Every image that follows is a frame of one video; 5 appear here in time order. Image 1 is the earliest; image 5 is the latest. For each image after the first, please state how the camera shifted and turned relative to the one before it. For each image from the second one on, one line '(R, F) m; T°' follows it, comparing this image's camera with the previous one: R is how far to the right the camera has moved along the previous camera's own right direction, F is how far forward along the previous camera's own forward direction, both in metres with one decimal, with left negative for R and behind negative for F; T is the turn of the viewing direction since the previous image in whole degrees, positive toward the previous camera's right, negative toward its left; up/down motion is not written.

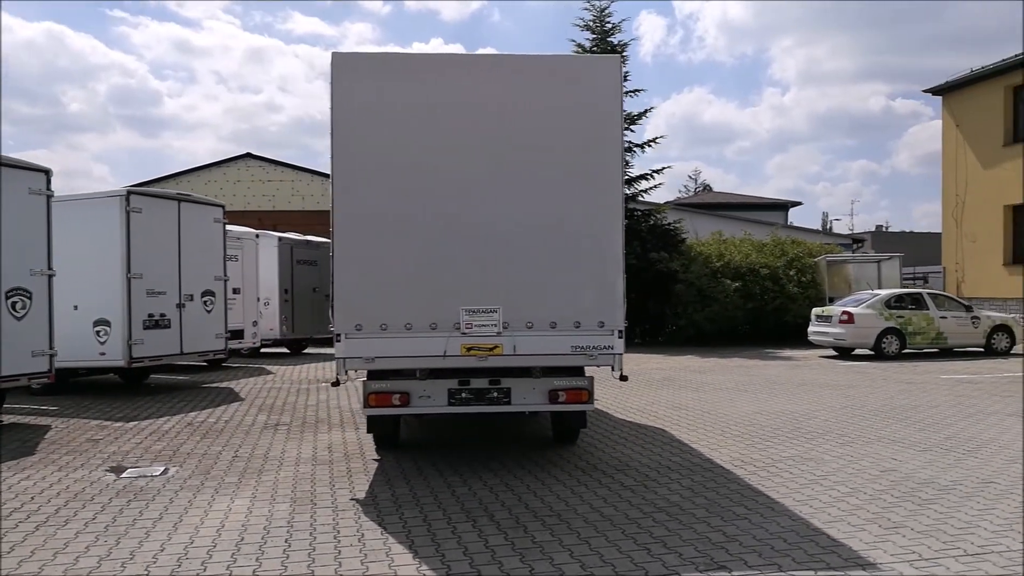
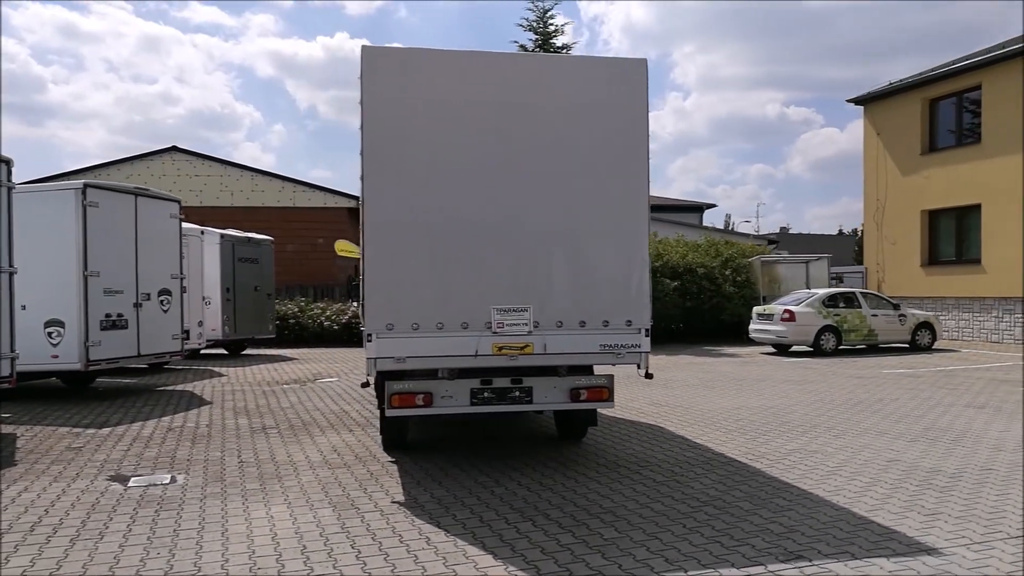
(-1.0, +0.1) m; +6°
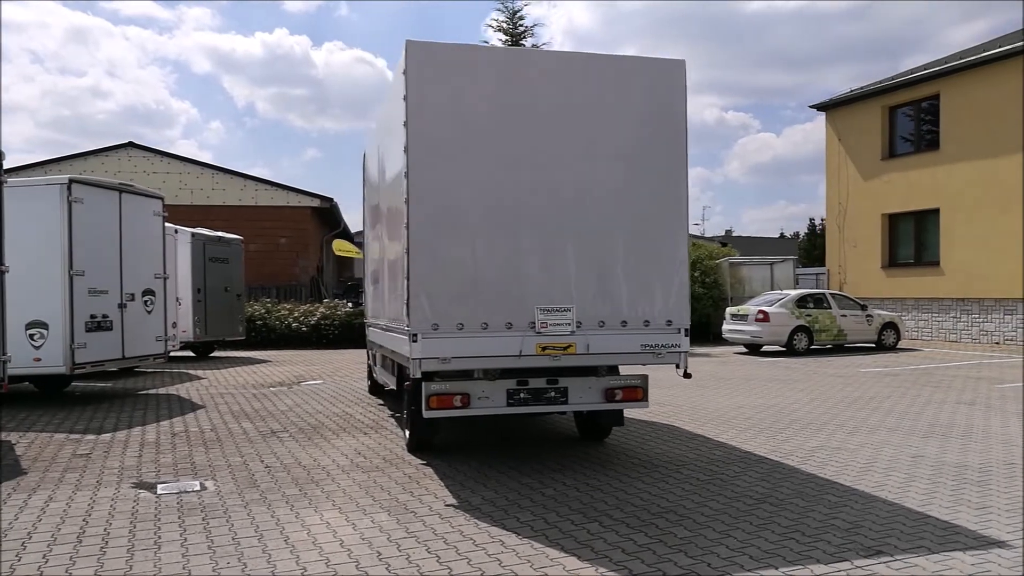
(-0.8, +0.1) m; +4°
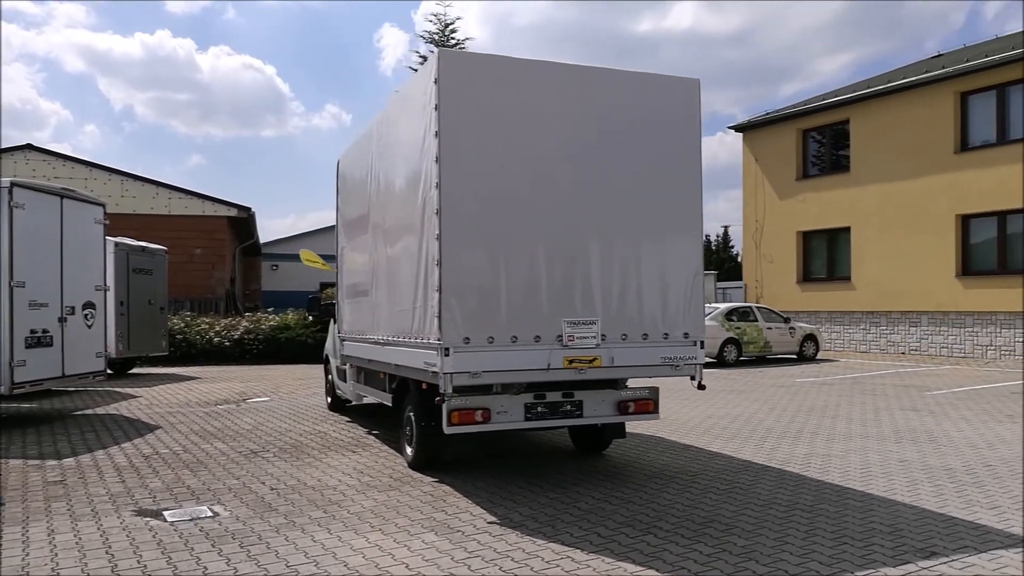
(-1.1, +0.1) m; +7°
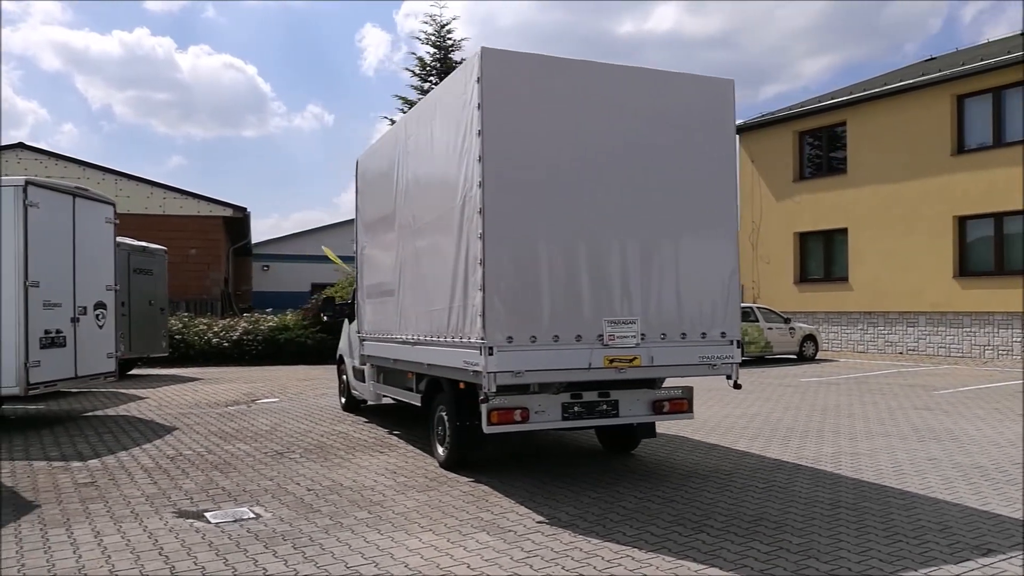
(-0.5, 0.0) m; +1°
